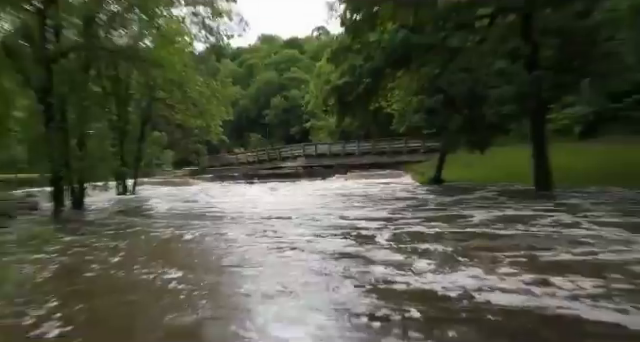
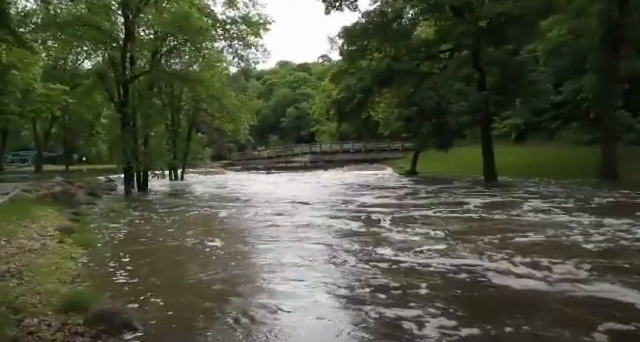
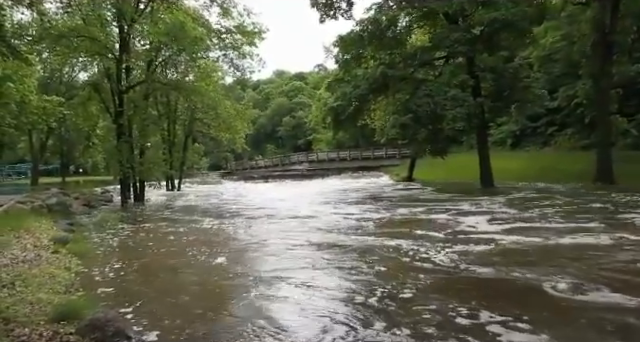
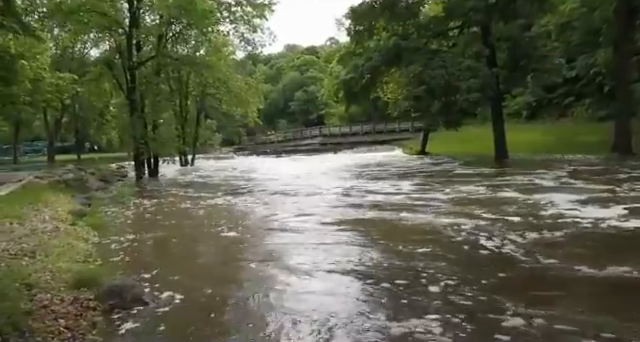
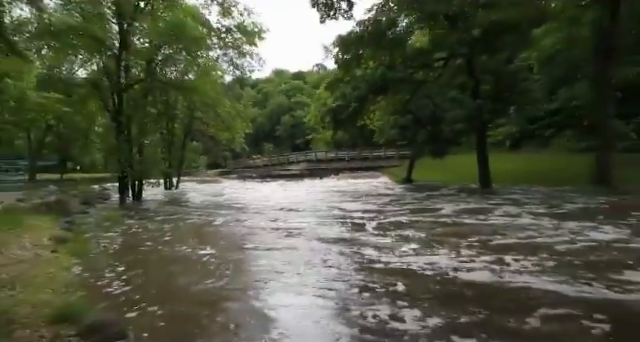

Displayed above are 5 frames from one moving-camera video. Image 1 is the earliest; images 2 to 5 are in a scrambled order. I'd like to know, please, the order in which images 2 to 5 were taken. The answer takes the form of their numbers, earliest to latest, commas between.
5, 2, 3, 4
